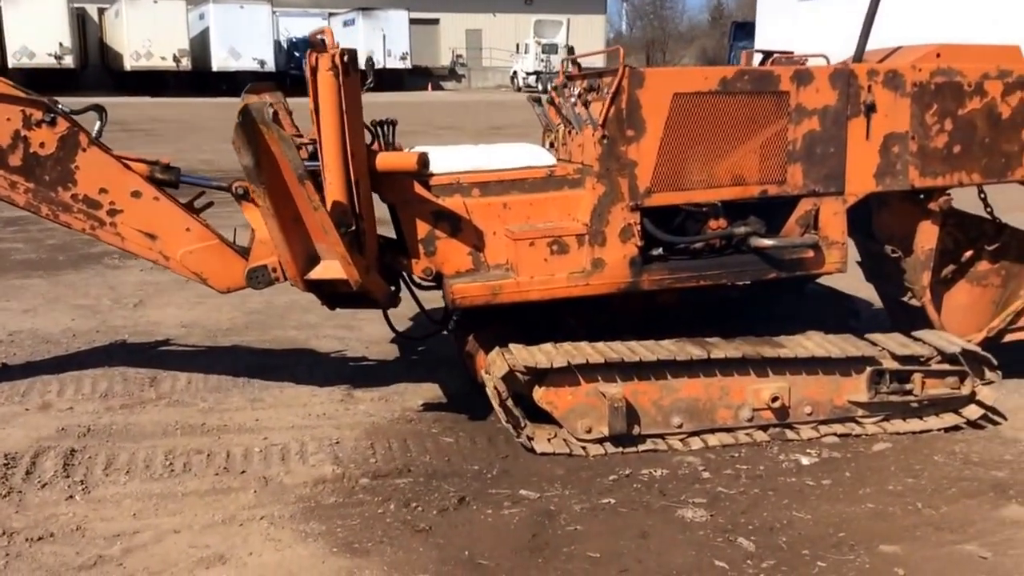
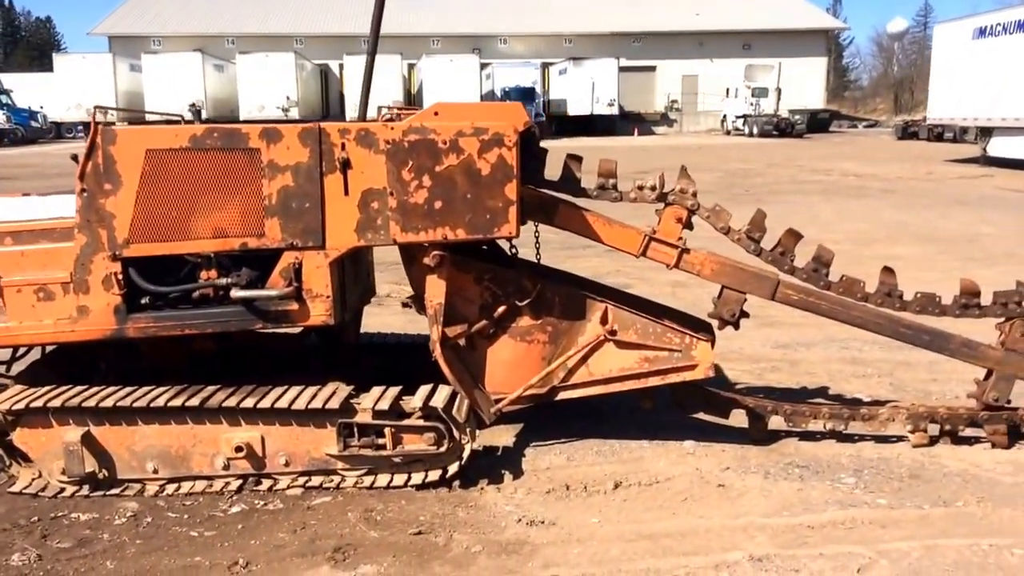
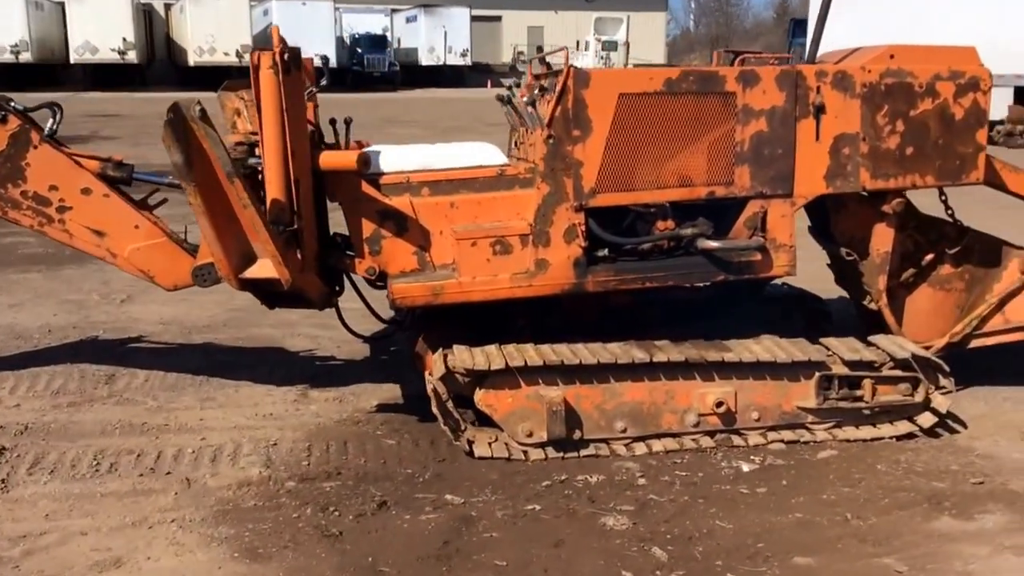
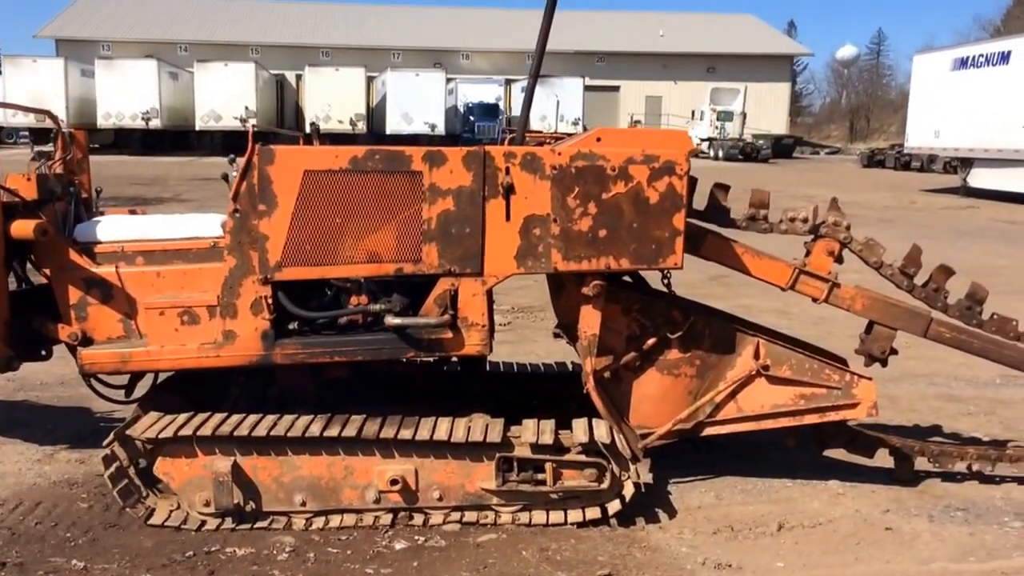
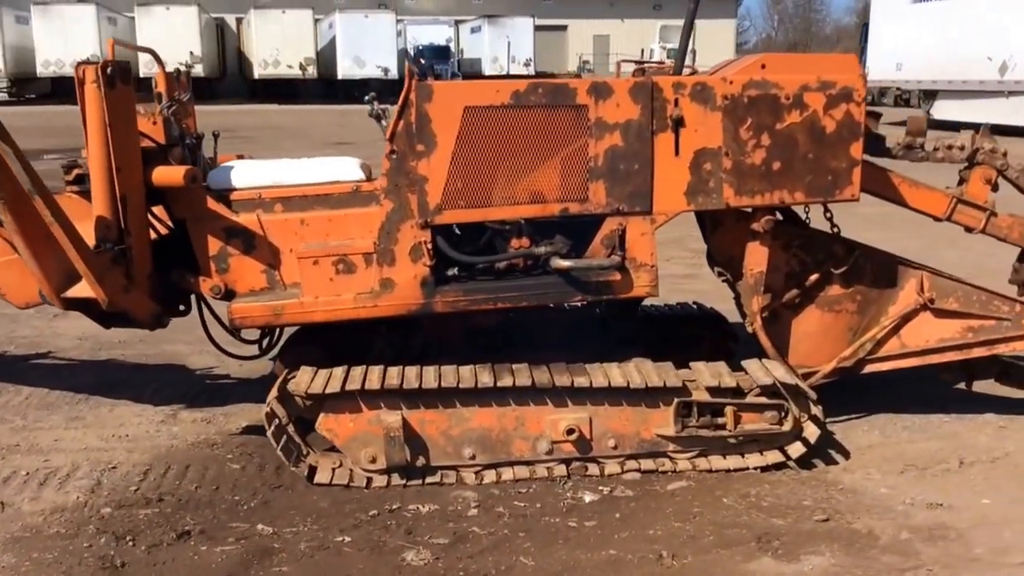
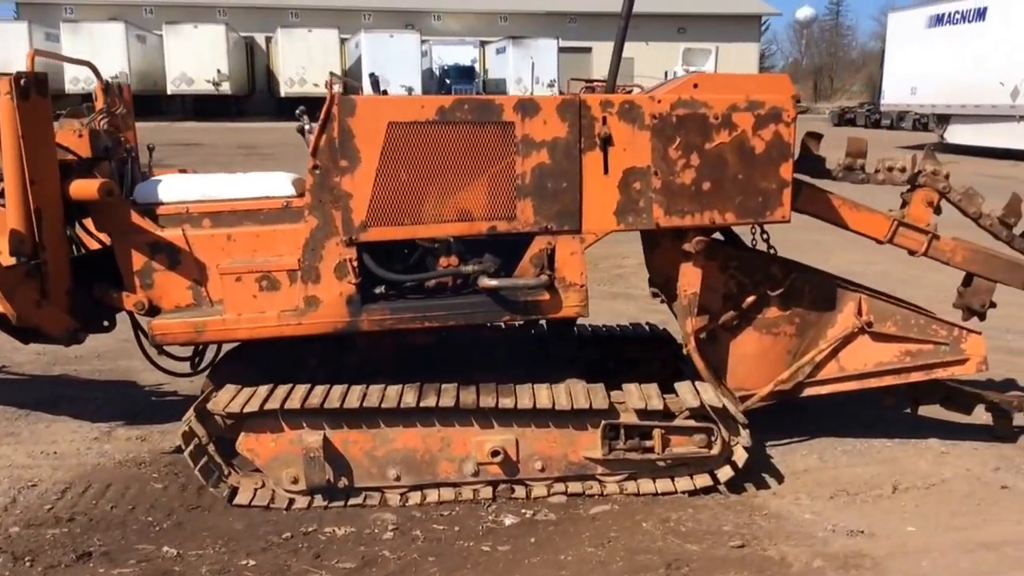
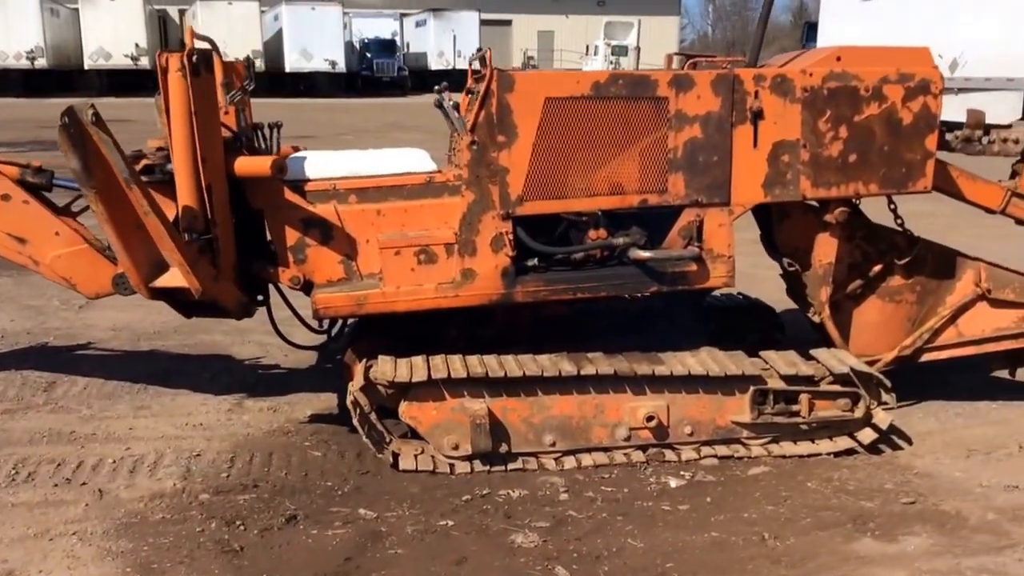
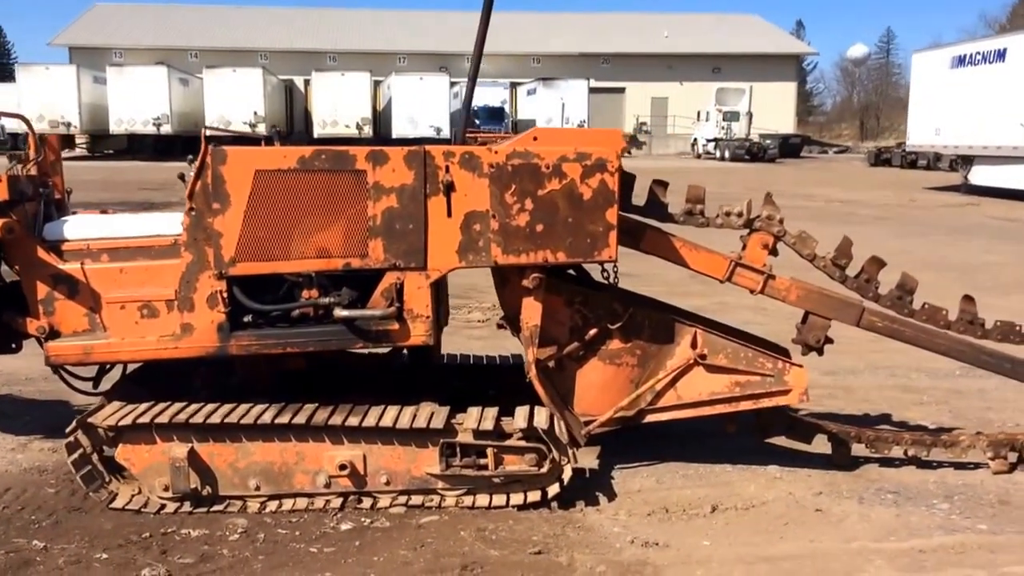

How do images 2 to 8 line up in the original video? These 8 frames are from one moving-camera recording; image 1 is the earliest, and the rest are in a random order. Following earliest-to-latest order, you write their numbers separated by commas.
3, 7, 5, 6, 4, 8, 2
